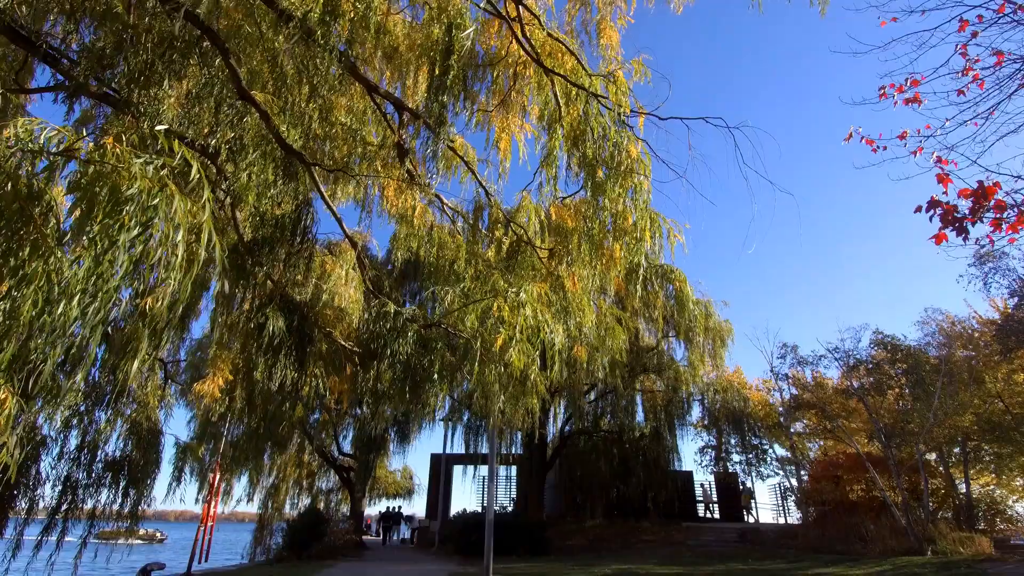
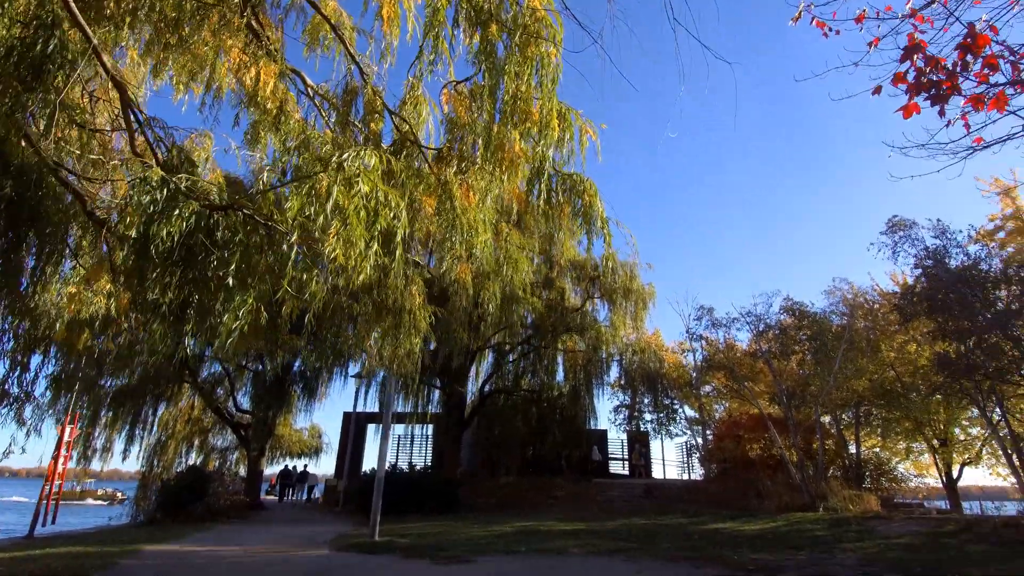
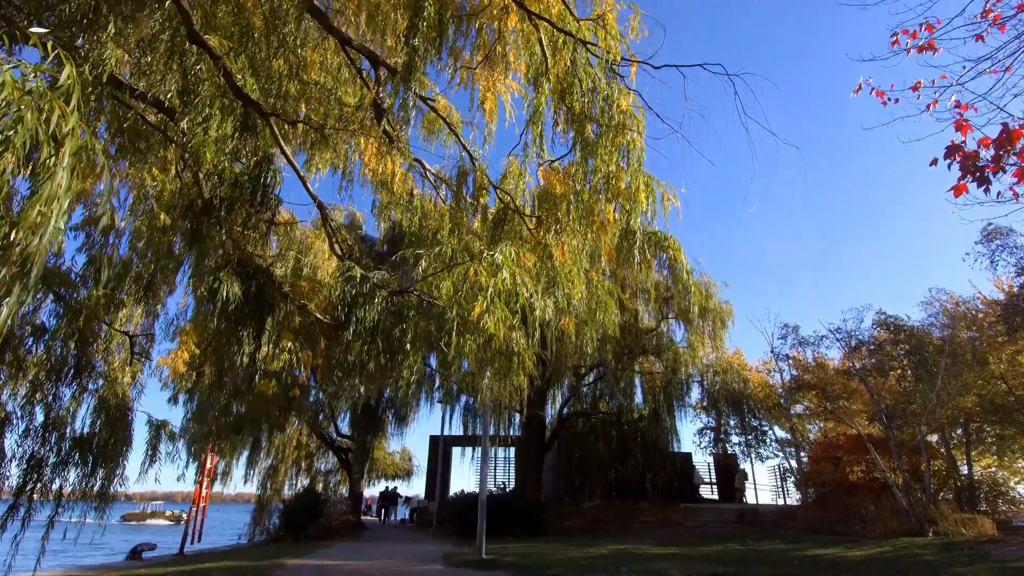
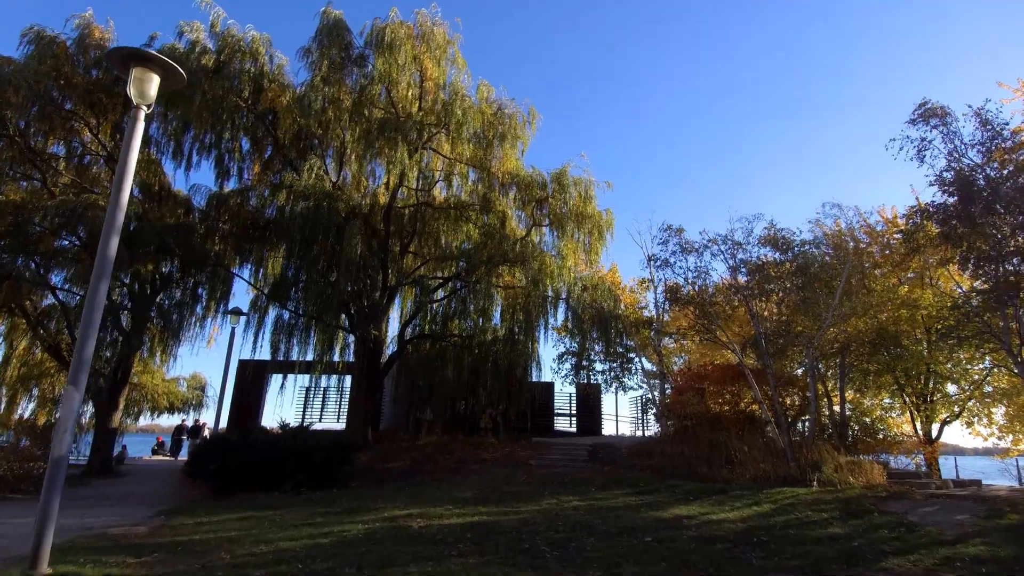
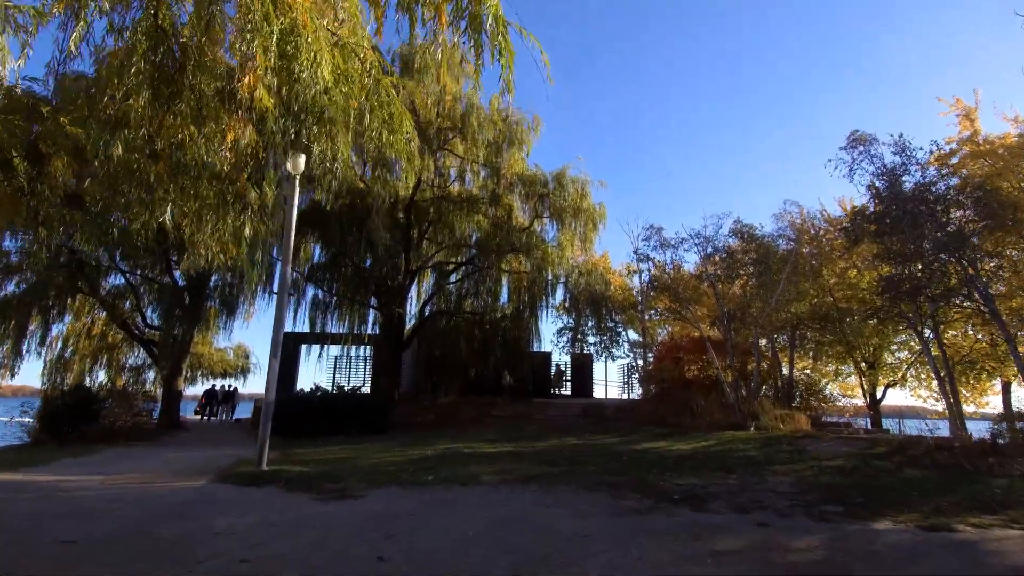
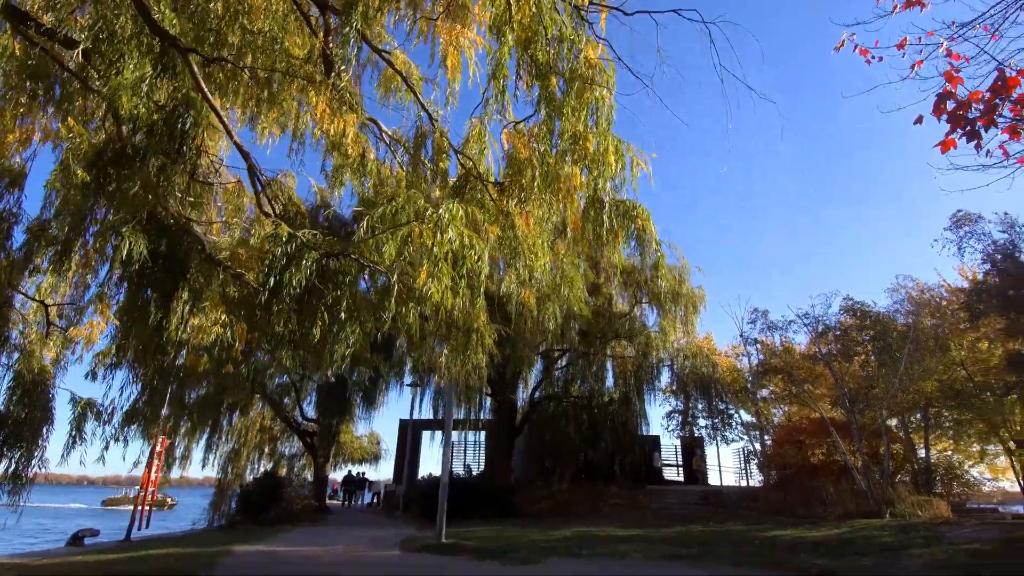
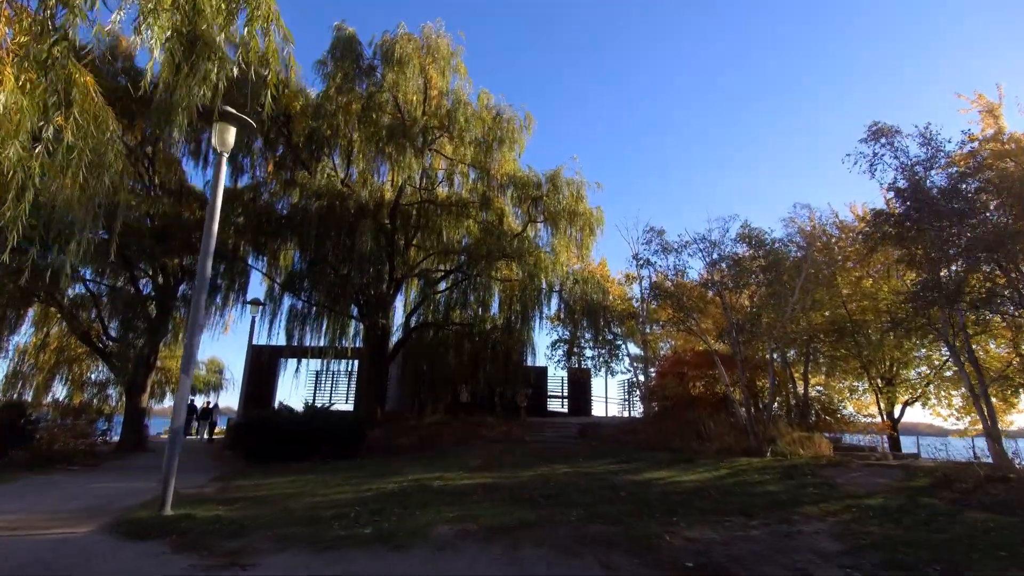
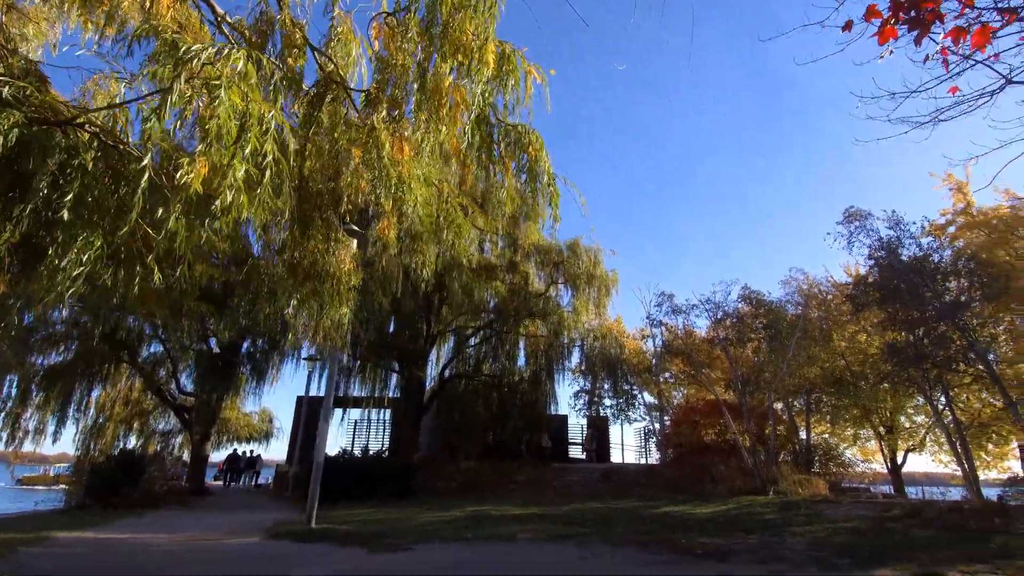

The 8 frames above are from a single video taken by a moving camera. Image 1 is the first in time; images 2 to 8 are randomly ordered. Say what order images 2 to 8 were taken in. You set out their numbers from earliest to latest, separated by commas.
3, 6, 2, 8, 5, 7, 4
